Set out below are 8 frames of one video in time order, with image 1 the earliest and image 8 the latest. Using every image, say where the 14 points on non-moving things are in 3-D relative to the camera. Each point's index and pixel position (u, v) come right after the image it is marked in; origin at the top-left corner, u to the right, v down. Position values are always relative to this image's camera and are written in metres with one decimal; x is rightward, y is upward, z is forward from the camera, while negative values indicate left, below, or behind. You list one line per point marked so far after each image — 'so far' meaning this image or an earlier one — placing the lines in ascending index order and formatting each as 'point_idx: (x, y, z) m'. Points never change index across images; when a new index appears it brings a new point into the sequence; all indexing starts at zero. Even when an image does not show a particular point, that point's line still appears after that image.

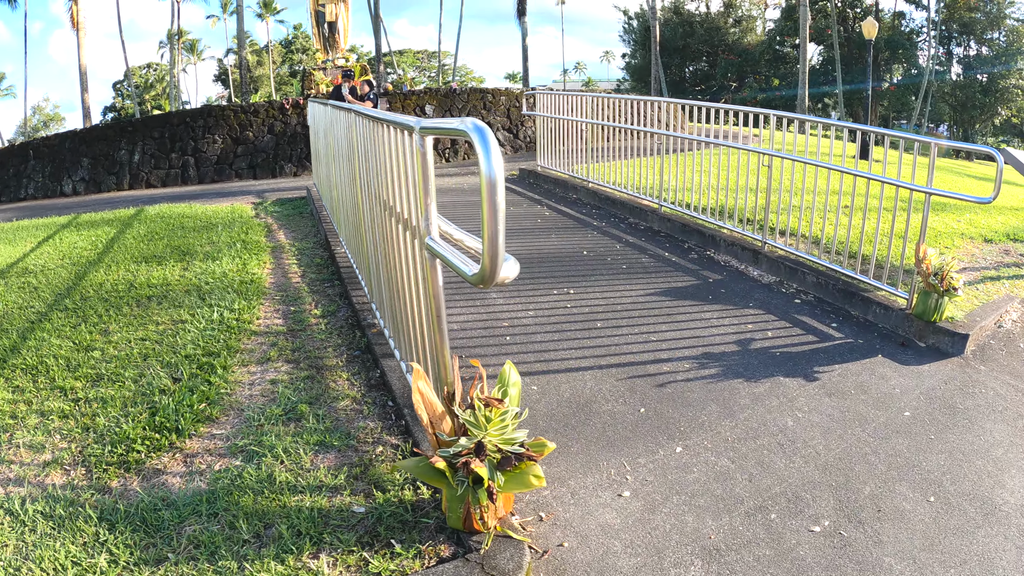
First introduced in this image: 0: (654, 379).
0: (+0.4, -0.3, +3.5) m
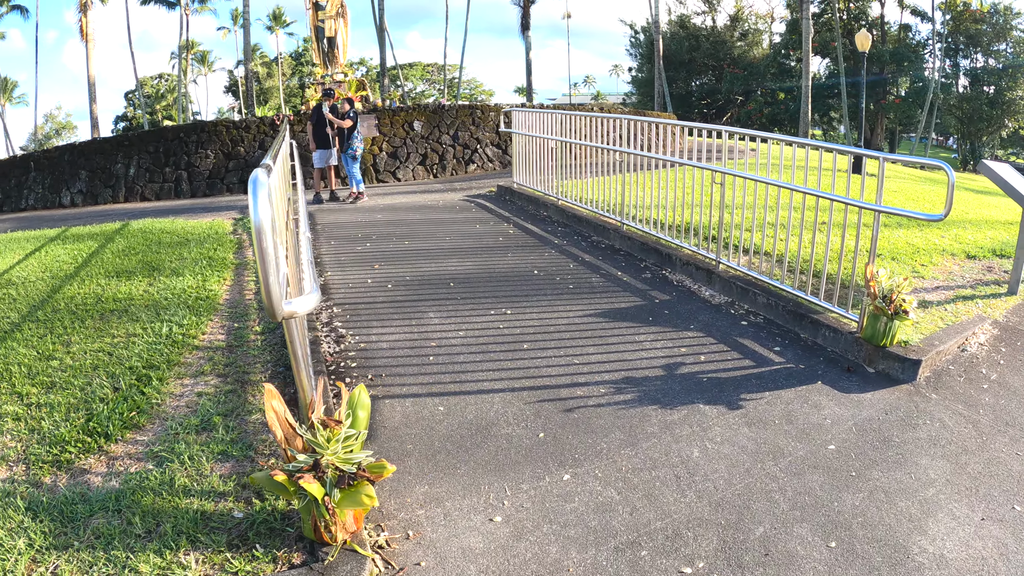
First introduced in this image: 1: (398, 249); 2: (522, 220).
0: (+0.1, -0.4, +3.2) m
1: (-0.7, +0.3, +6.6) m
2: (+0.1, +0.4, +7.3) m
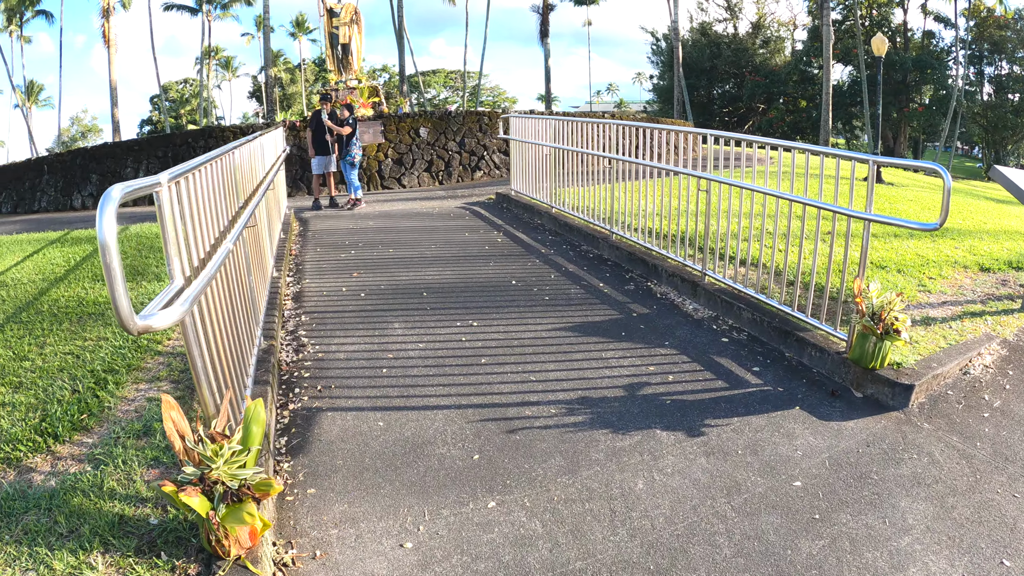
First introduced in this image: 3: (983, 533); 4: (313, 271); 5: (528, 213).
0: (0.0, -0.4, +2.9) m
1: (-0.8, +0.2, +6.3) m
2: (0.0, +0.4, +7.0) m
3: (+1.0, -0.5, +2.2) m
4: (-1.2, +0.2, +6.3) m
5: (+0.1, +0.5, +7.7) m
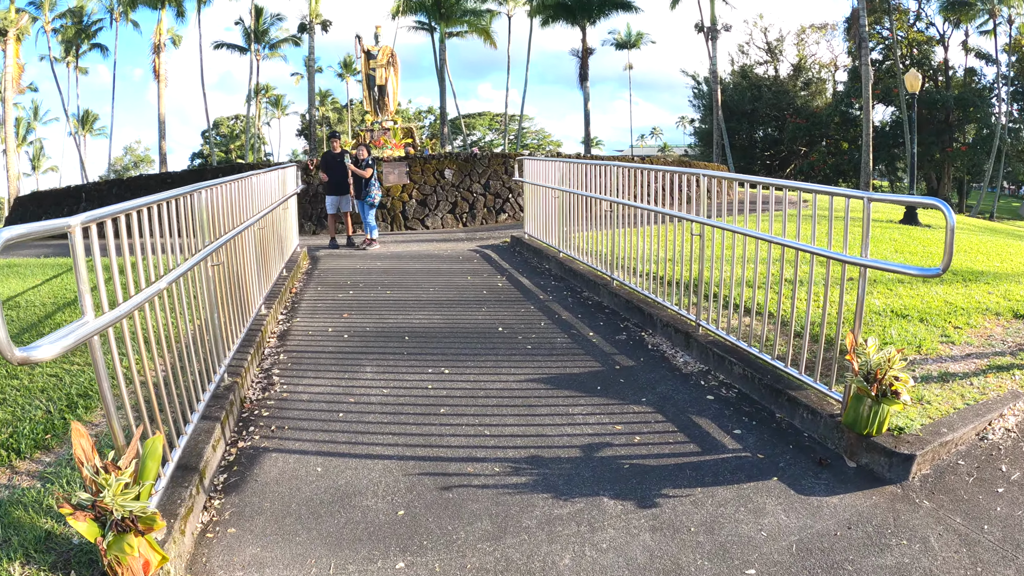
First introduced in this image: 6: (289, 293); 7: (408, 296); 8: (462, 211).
0: (-0.2, -0.5, +2.6) m
1: (-0.8, 0.0, +6.1) m
2: (+0.1, +0.1, +6.7) m
3: (+0.8, -0.6, +1.8) m
4: (-1.2, -0.1, +6.0) m
5: (+0.2, +0.2, +7.4) m
6: (-1.4, 0.0, +6.5) m
7: (-0.6, 0.0, +6.0) m
8: (-0.6, +0.9, +12.5) m
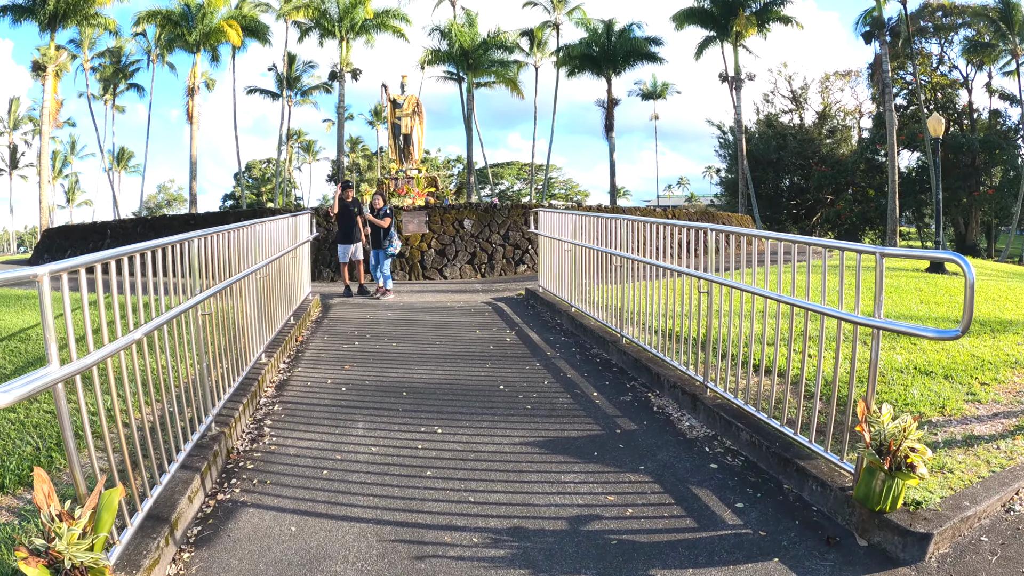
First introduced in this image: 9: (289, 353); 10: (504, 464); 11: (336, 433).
0: (-0.2, -0.7, +2.4) m
1: (-0.7, -0.4, +5.9) m
2: (+0.1, -0.3, +6.5) m
3: (+0.7, -0.7, +1.6) m
4: (-1.1, -0.4, +5.9) m
5: (+0.3, -0.2, +7.2) m
6: (-1.4, -0.3, +6.4) m
7: (-0.6, -0.3, +5.8) m
8: (-0.4, +0.3, +12.4) m
9: (-1.3, -0.3, +6.0) m
10: (0.0, -0.5, +3.2) m
11: (-0.7, -0.6, +3.9) m
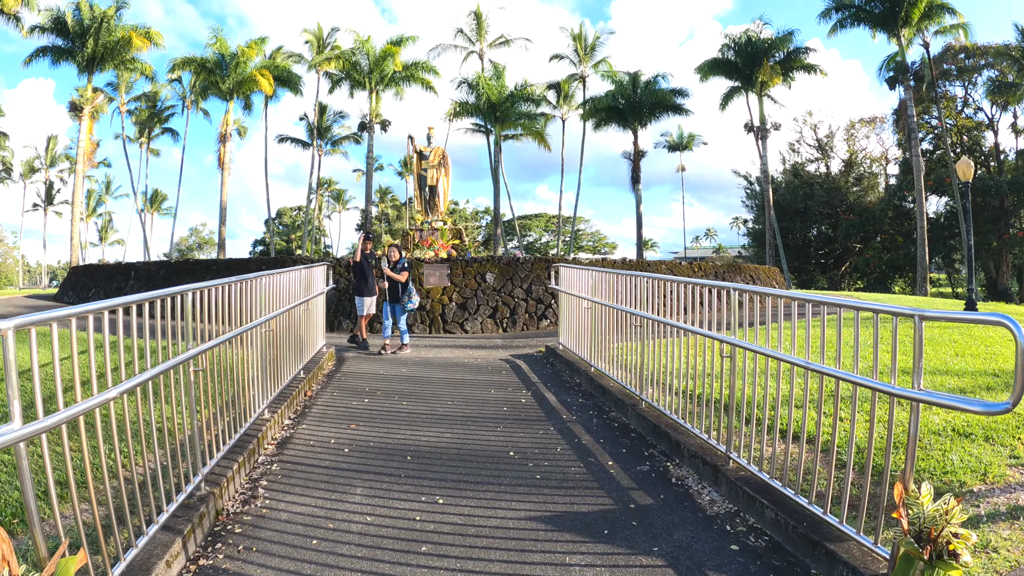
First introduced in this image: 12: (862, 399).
0: (-0.2, -0.8, +2.2) m
1: (-0.7, -0.7, +5.7) m
2: (+0.2, -0.6, +6.3) m
3: (+0.7, -0.8, +1.3) m
4: (-1.1, -0.7, +5.7) m
5: (+0.4, -0.5, +7.0) m
6: (-1.3, -0.7, +6.2) m
7: (-0.5, -0.7, +5.6) m
8: (-0.1, -0.3, +12.2) m
9: (-1.2, -0.7, +5.8) m
10: (0.0, -0.7, +2.9) m
11: (-0.6, -0.8, +3.7) m
12: (+1.7, -0.6, +4.9) m
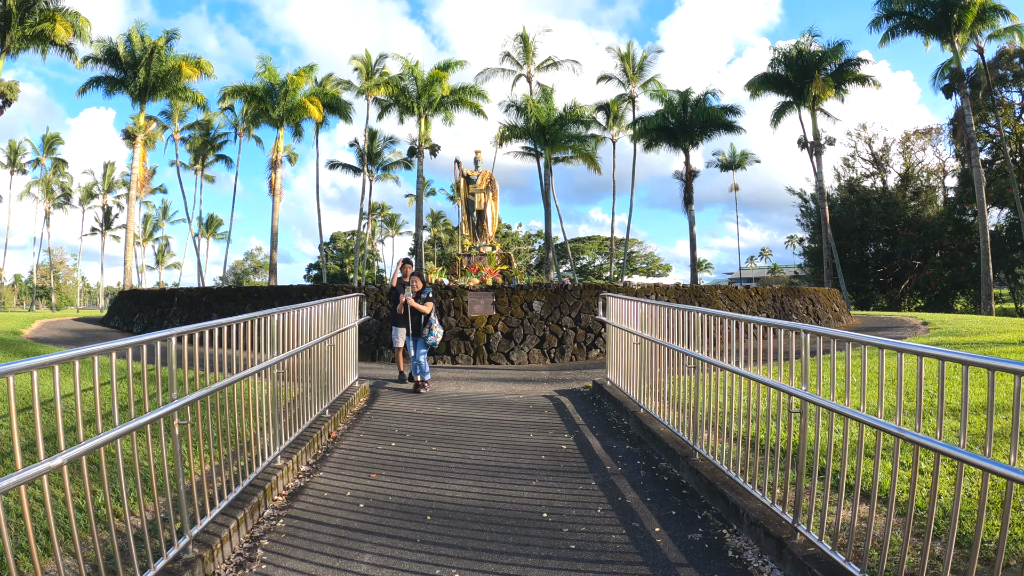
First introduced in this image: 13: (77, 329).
0: (-0.2, -0.9, +1.7) m
1: (-0.5, -0.9, +5.2) m
2: (+0.4, -0.8, +5.8) m
3: (+0.7, -0.9, +0.8) m
4: (-0.9, -0.9, +5.2) m
5: (+0.7, -0.7, +6.5) m
6: (-1.0, -0.9, +5.8) m
7: (-0.3, -0.8, +5.1) m
8: (+0.4, -0.6, +11.7) m
9: (-1.0, -0.9, +5.4) m
10: (0.0, -0.8, +2.5) m
11: (-0.5, -0.9, +3.3) m
12: (+1.8, -0.7, +4.4) m
13: (-7.3, -0.8, +17.4) m
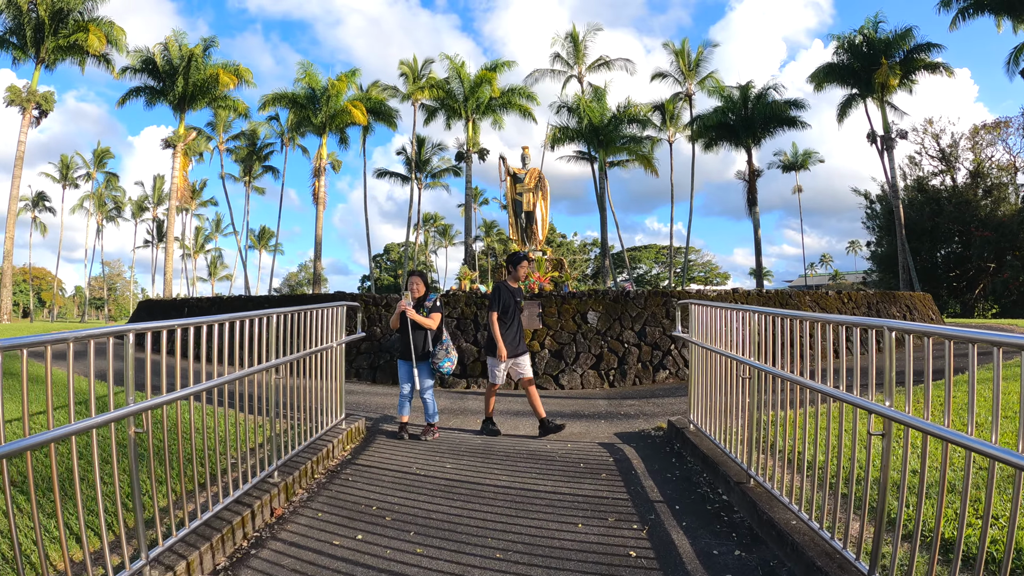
0: (-0.3, -0.9, -0.3) m
1: (-0.3, -0.9, +3.3) m
2: (+0.6, -0.8, +3.7) m
3: (+0.5, -0.9, -1.2) m
4: (-0.7, -0.9, +3.3) m
5: (+0.8, -0.8, +4.4) m
6: (-0.9, -0.9, +3.8) m
7: (-0.2, -0.9, +3.1) m
8: (+0.9, -0.7, +9.7) m
9: (-0.9, -0.9, +3.4) m
10: (0.0, -0.8, +0.5) m
11: (-0.5, -0.9, +1.3) m
12: (+1.9, -0.7, +2.3) m
13: (-6.5, -1.0, +15.8) m
